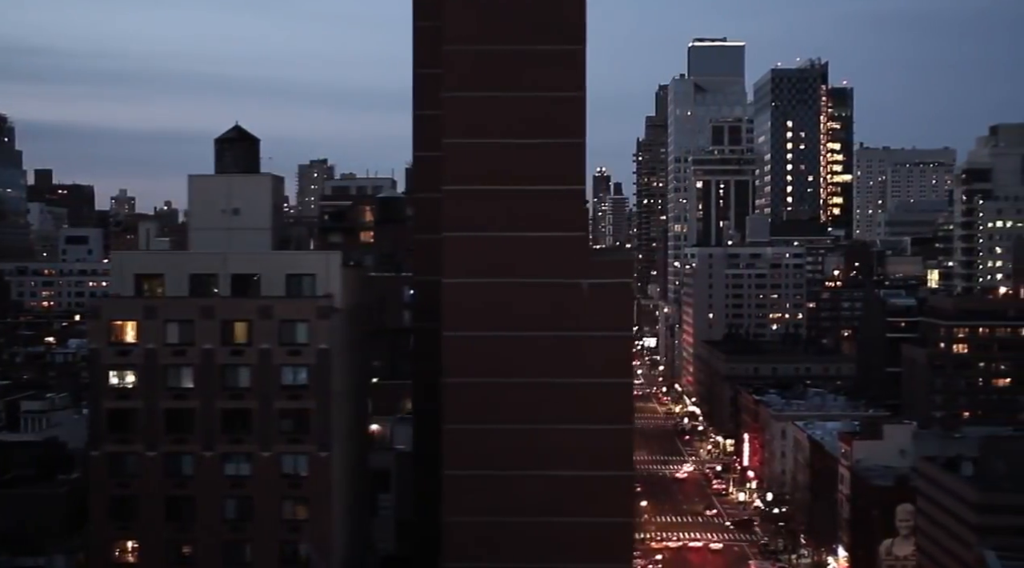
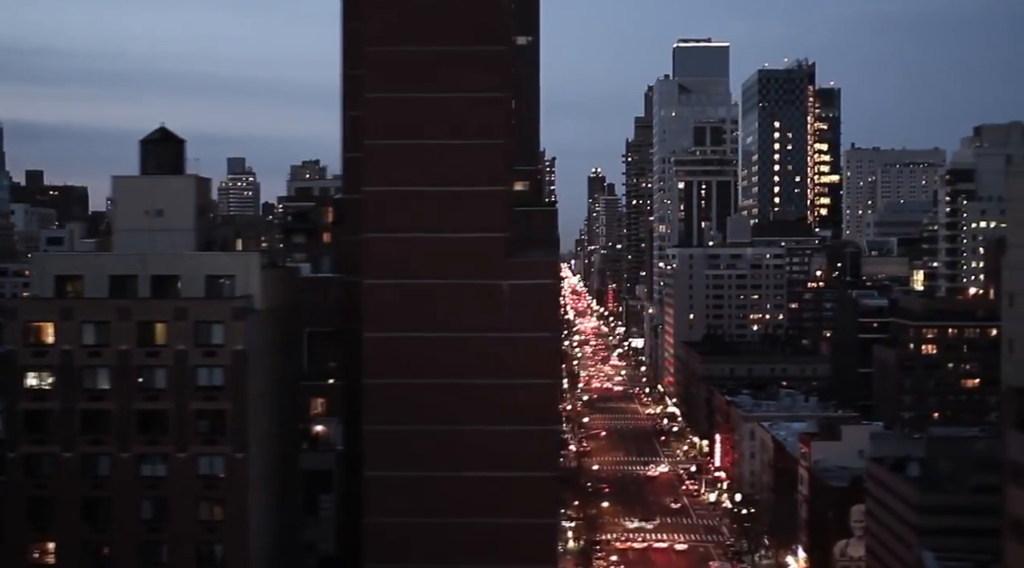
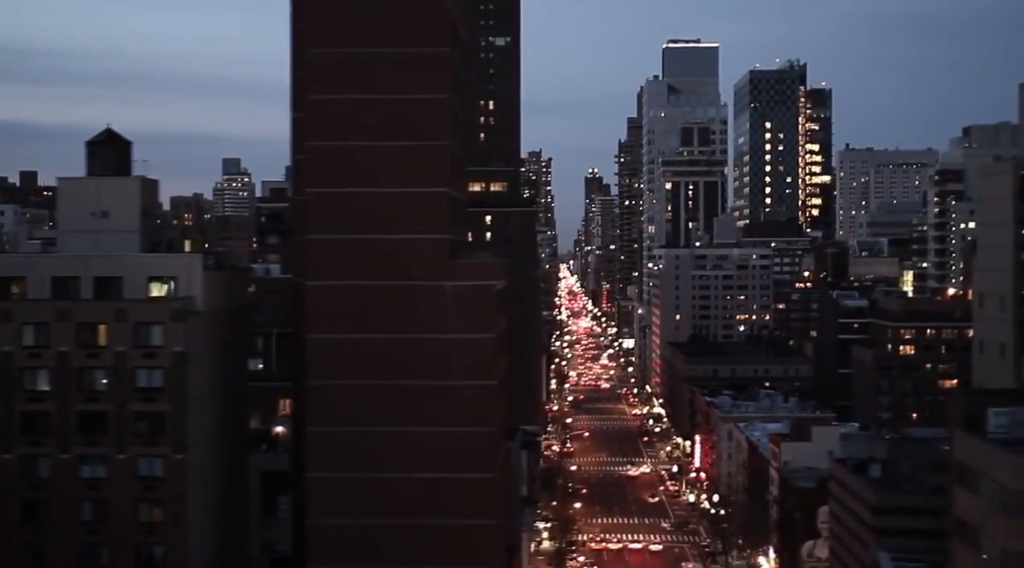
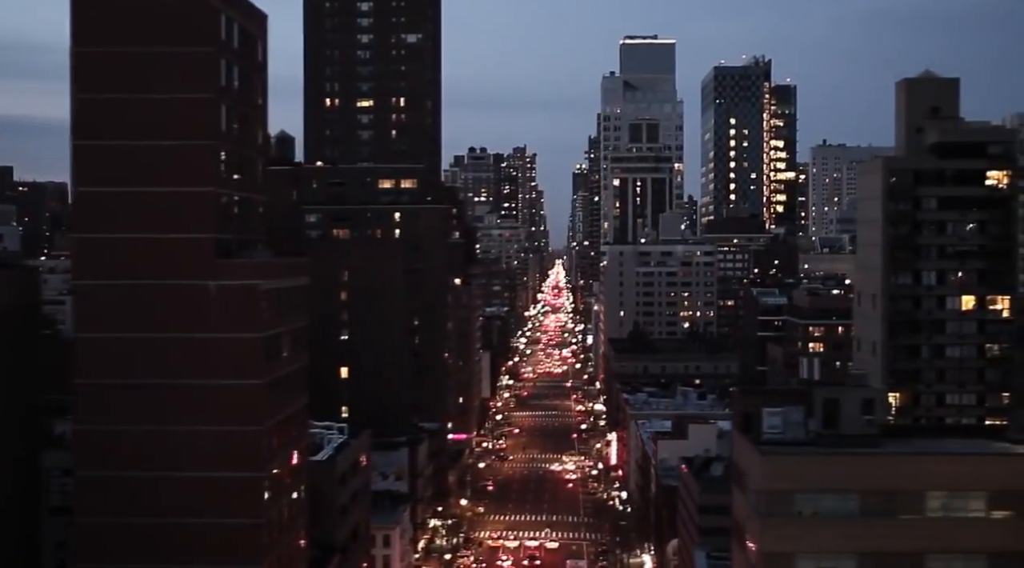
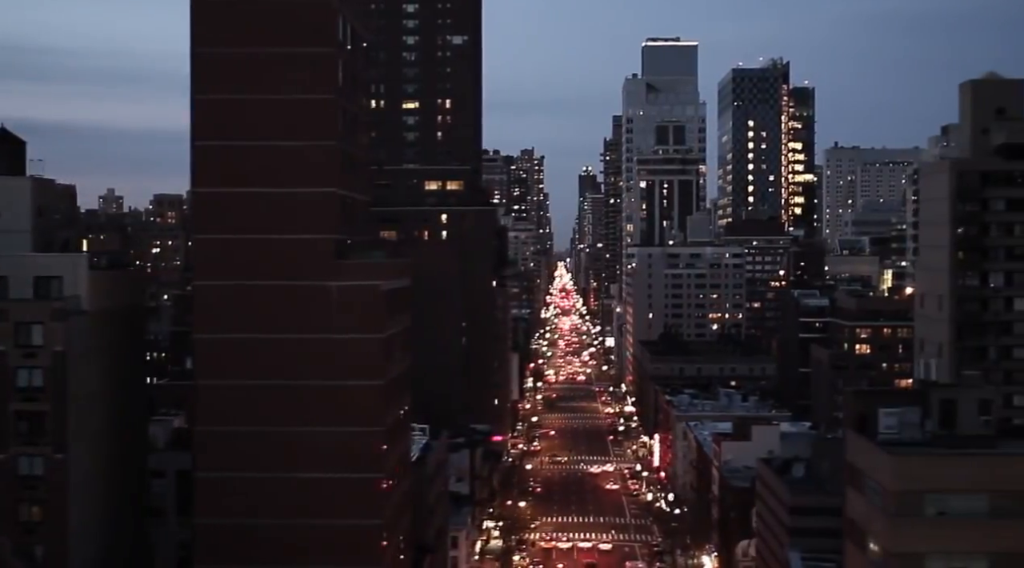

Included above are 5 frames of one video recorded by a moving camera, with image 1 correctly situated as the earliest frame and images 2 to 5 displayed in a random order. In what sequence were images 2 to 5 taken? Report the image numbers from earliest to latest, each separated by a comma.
2, 3, 5, 4
